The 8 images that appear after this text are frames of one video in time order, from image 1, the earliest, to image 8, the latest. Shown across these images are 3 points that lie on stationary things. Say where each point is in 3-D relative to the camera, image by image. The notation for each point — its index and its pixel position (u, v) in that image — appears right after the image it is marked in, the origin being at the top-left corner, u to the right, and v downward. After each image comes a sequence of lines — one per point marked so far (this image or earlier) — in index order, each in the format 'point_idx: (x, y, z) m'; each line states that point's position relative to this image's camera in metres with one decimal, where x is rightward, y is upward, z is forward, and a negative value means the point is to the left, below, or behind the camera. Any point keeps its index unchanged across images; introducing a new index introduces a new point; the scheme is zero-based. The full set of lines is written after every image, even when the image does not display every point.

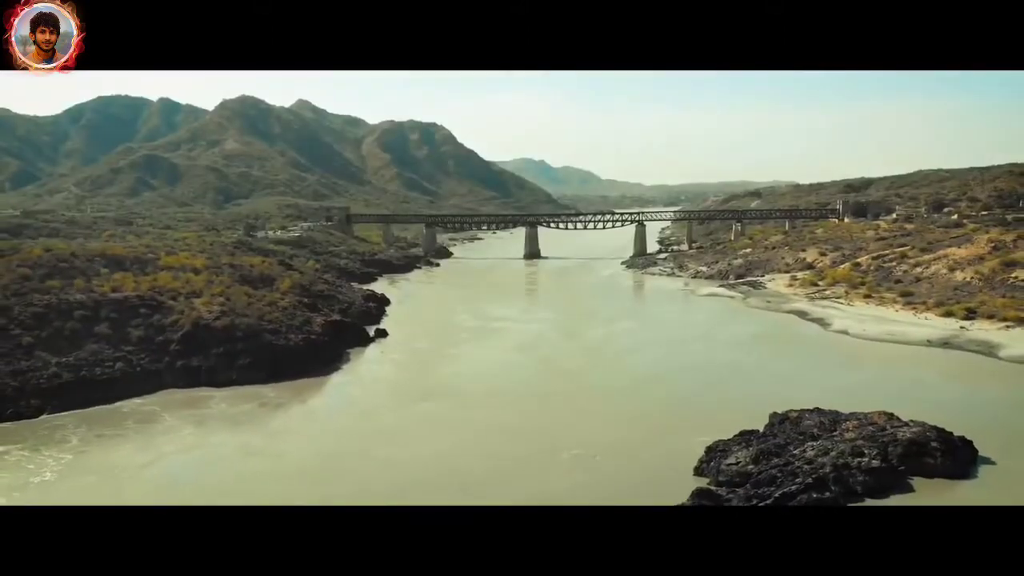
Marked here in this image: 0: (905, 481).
0: (+6.3, -3.1, +13.3) m
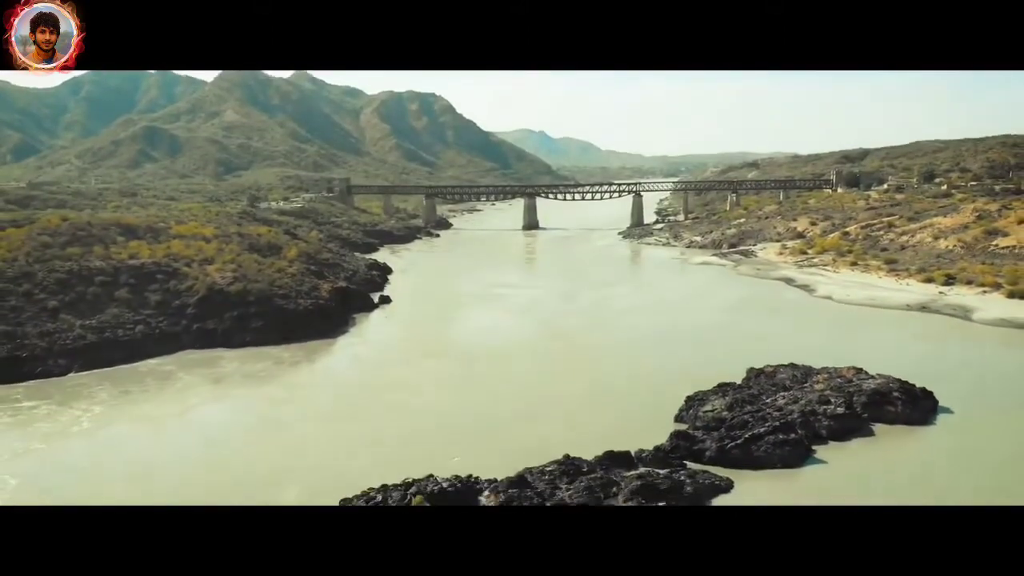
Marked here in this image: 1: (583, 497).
0: (+6.3, -2.4, +14.7) m
1: (+0.9, -2.7, +10.7) m
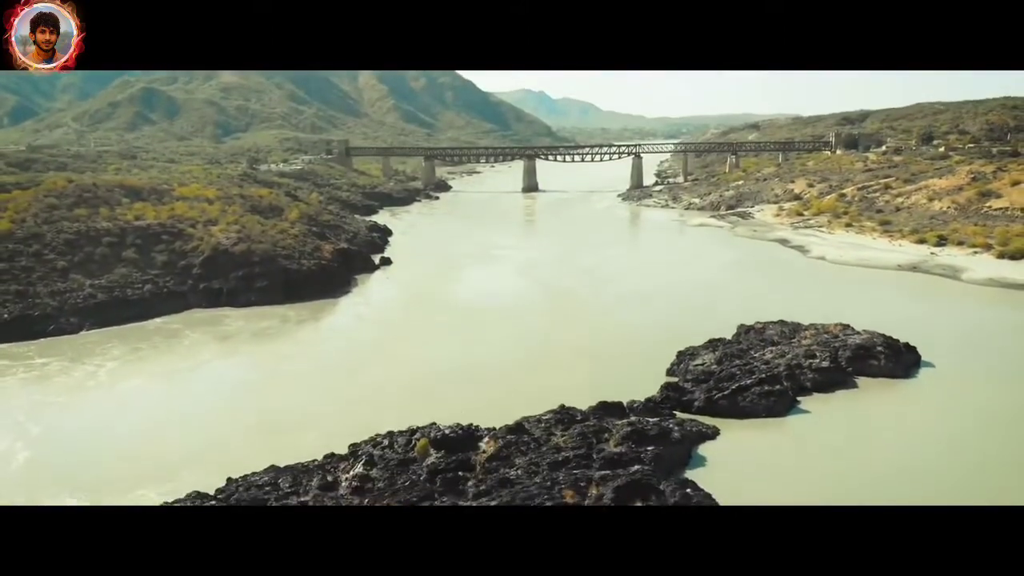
0: (+6.2, -1.7, +15.3) m
1: (+0.9, -2.1, +11.3) m
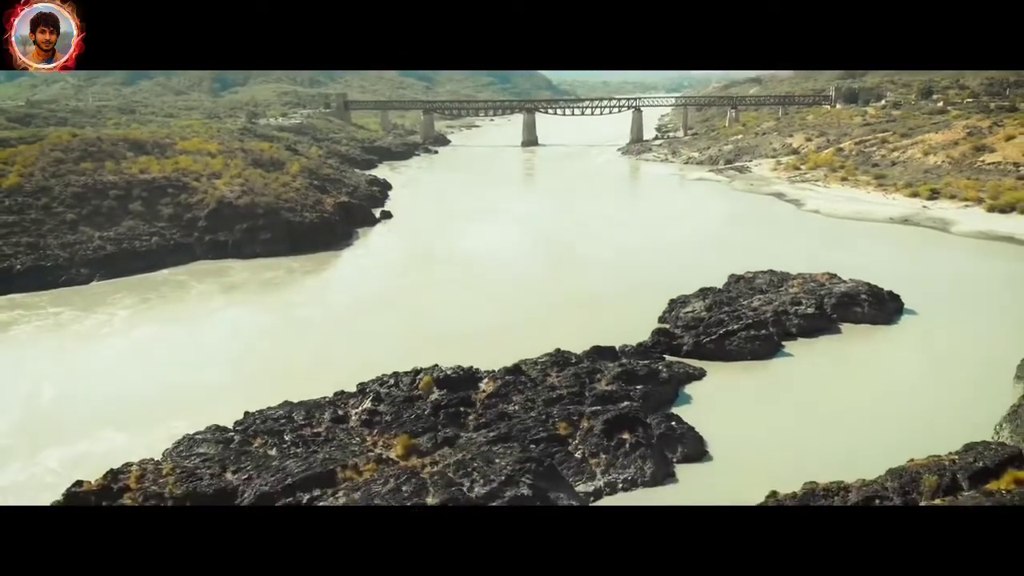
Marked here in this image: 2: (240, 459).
0: (+6.2, -0.7, +16.0) m
1: (+0.9, -1.3, +12.0) m
2: (-3.2, -2.0, +9.8) m
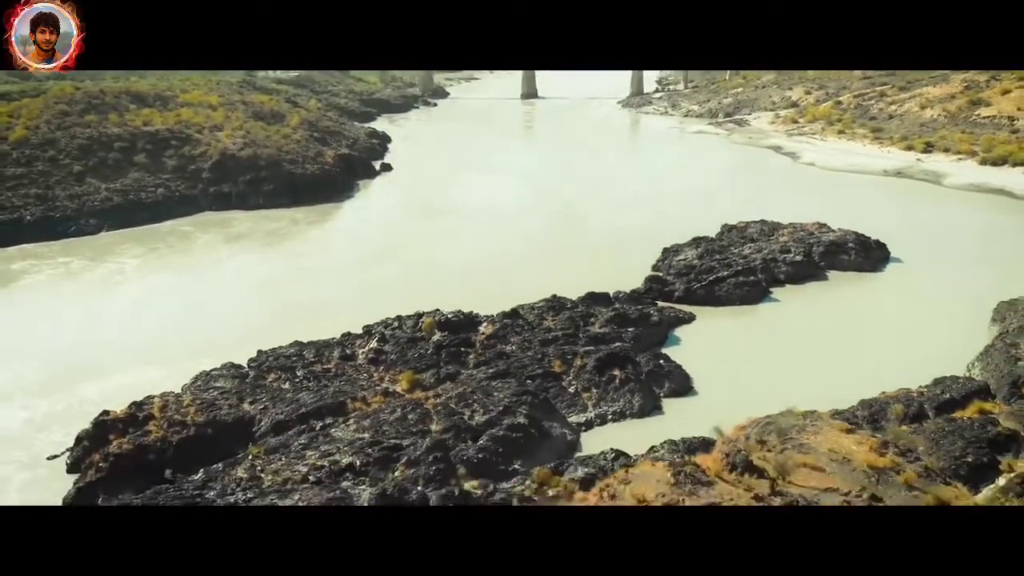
0: (+6.2, +0.3, +16.6) m
1: (+0.8, -0.5, +12.6) m
2: (-3.2, -1.3, +10.4) m
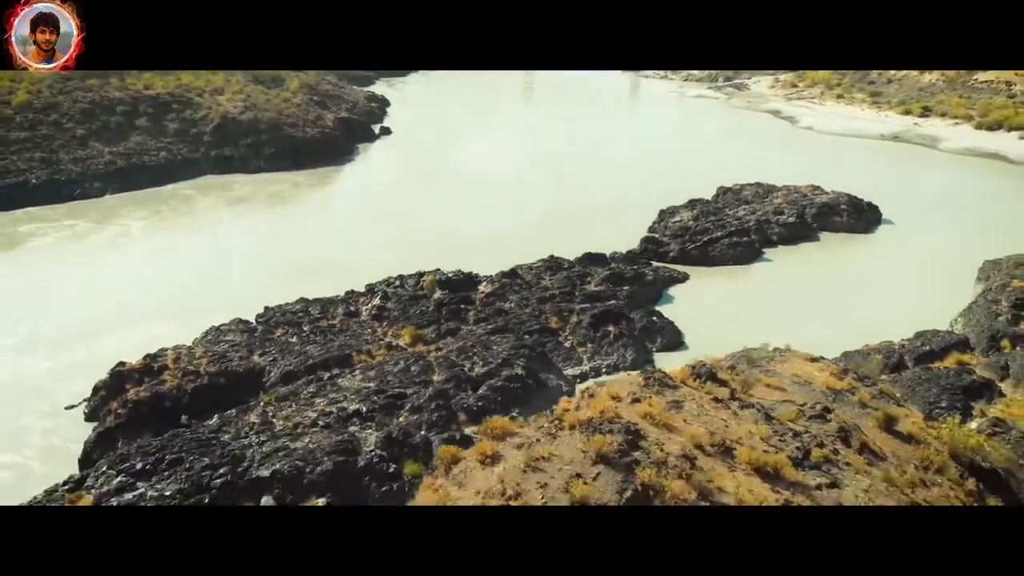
0: (+6.2, +1.1, +16.9) m
1: (+0.8, +0.1, +13.0) m
2: (-3.2, -0.7, +10.8) m
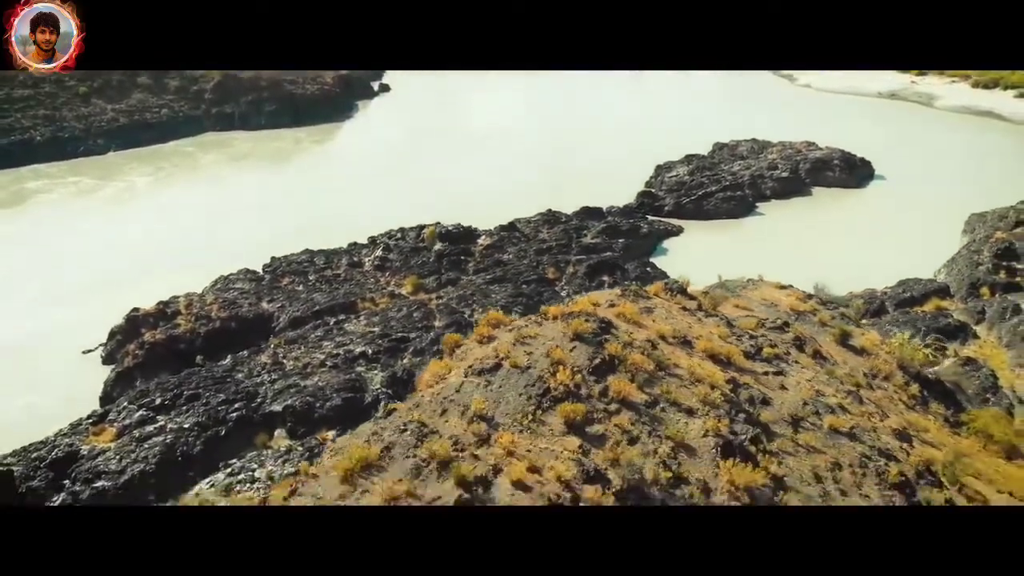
0: (+6.1, +2.0, +17.2) m
1: (+0.8, +0.9, +13.3) m
2: (-3.2, -0.1, +11.2) m
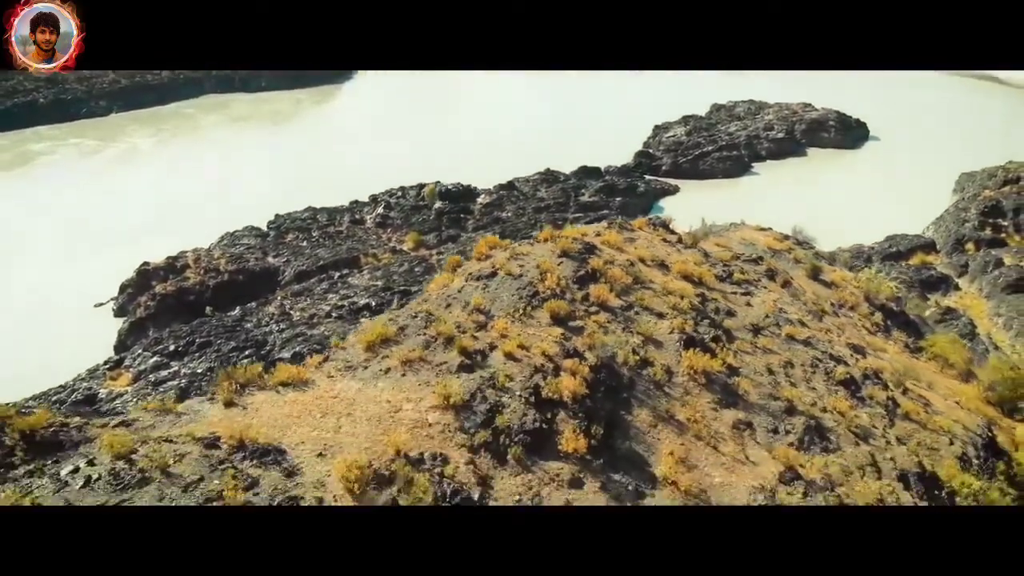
0: (+6.1, +2.9, +17.4) m
1: (+0.8, +1.5, +13.6) m
2: (-3.3, +0.5, +11.5) m
